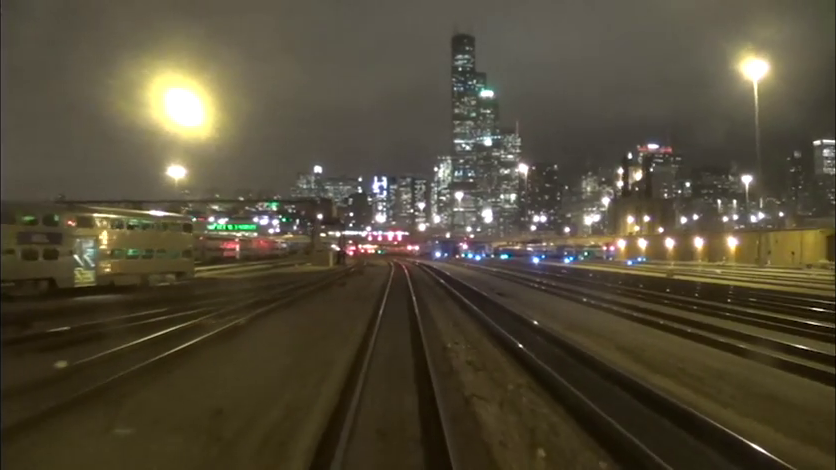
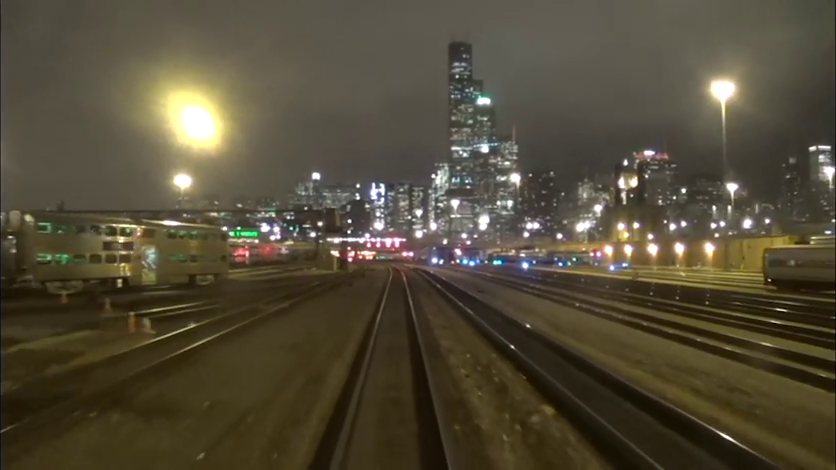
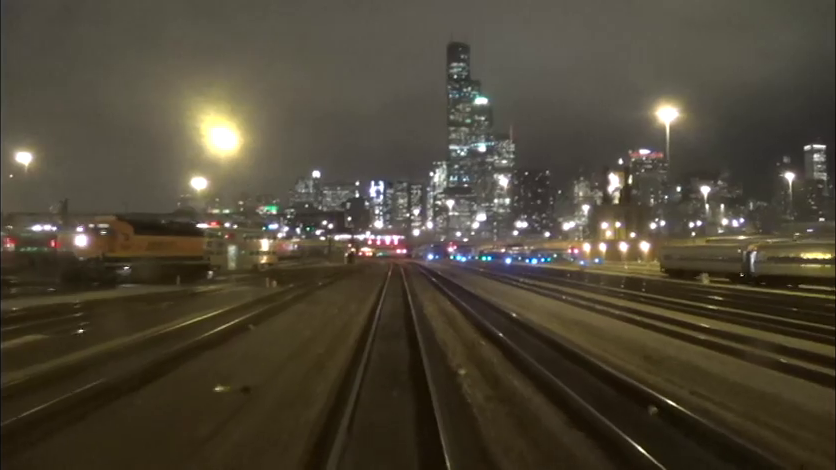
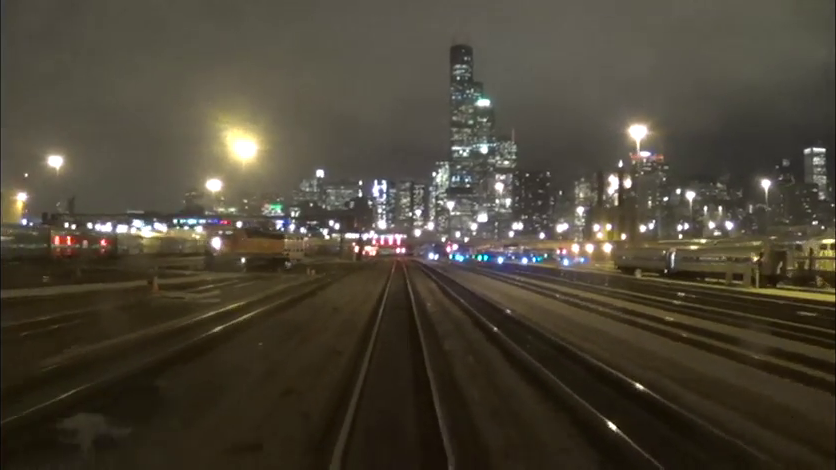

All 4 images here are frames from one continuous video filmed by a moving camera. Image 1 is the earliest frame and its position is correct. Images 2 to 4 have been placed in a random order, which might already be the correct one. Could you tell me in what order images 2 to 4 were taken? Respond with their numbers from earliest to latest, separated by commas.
2, 3, 4
